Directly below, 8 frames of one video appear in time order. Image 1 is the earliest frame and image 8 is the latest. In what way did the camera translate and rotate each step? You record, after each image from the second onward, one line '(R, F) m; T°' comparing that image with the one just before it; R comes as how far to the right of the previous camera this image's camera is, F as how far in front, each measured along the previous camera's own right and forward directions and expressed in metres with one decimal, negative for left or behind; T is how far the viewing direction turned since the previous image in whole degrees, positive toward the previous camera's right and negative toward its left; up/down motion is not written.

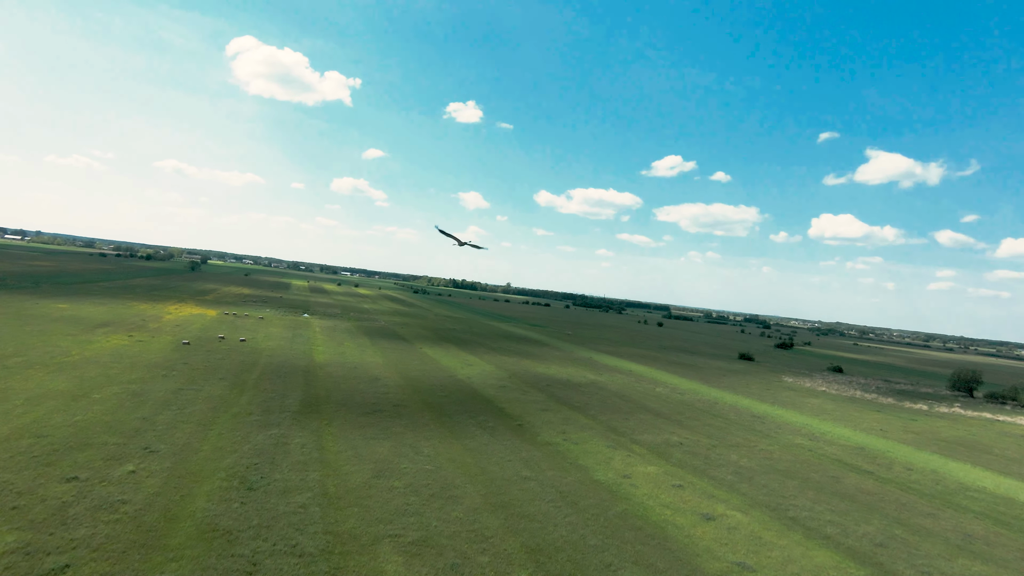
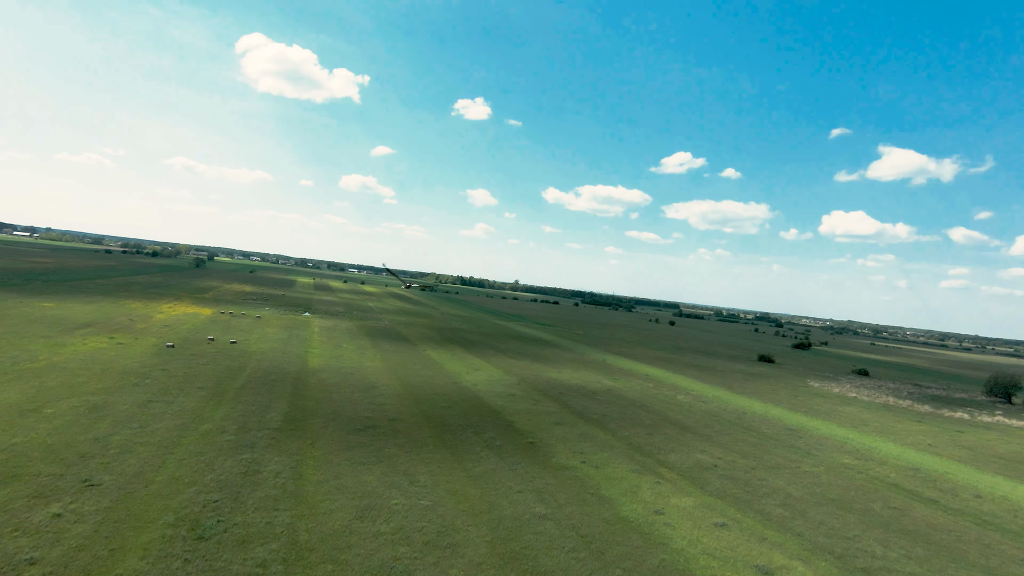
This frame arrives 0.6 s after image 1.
(-0.1, +2.2) m; -1°
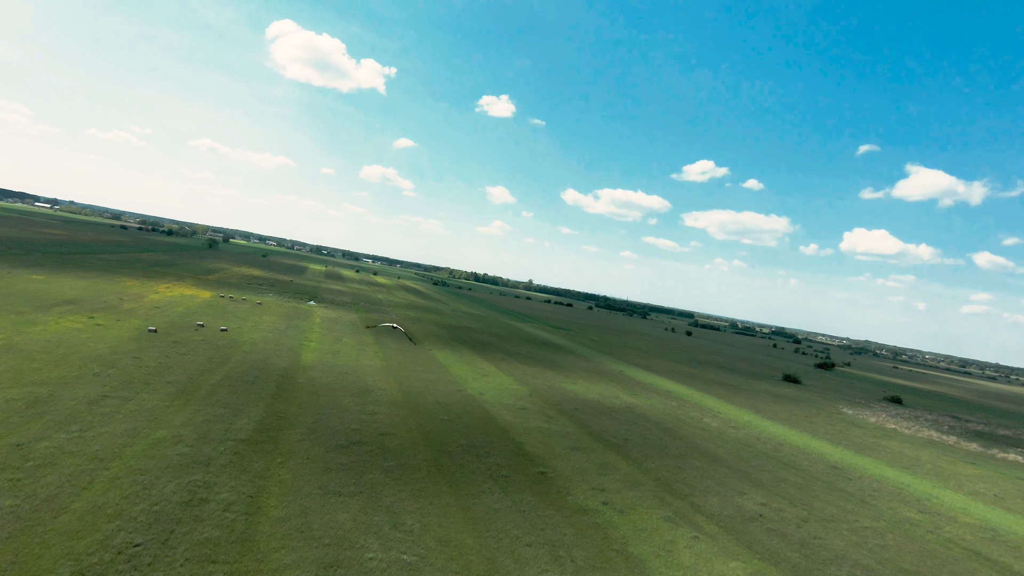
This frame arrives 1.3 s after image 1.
(-0.1, +2.5) m; -1°
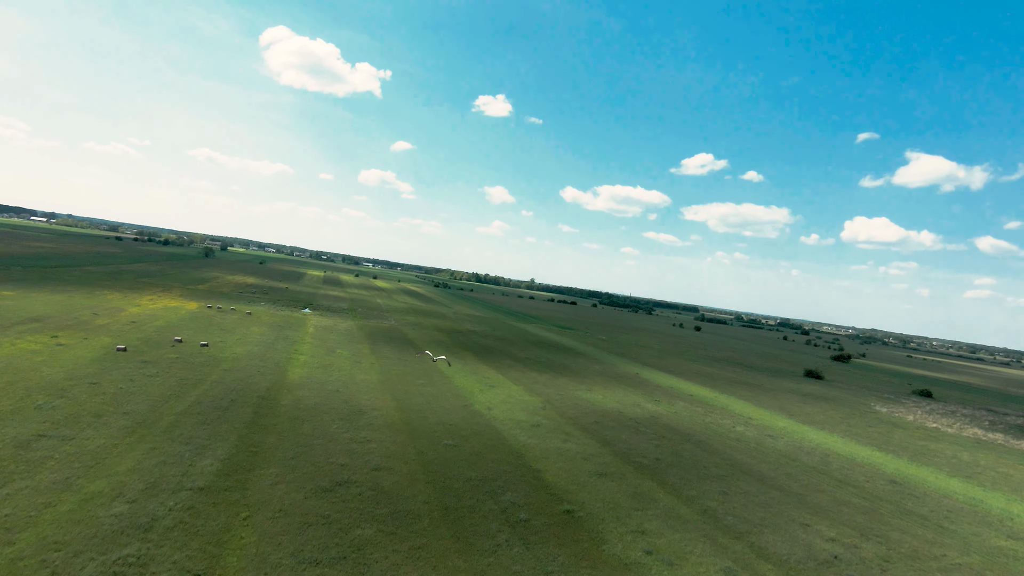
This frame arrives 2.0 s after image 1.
(-0.2, +2.4) m; 0°
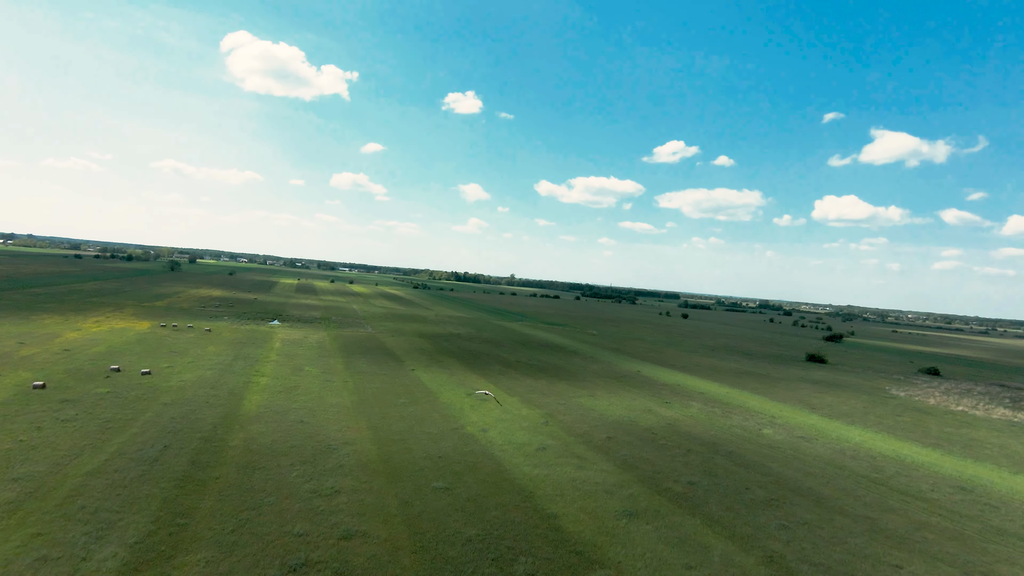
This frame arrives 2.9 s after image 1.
(-0.3, +3.0) m; +2°
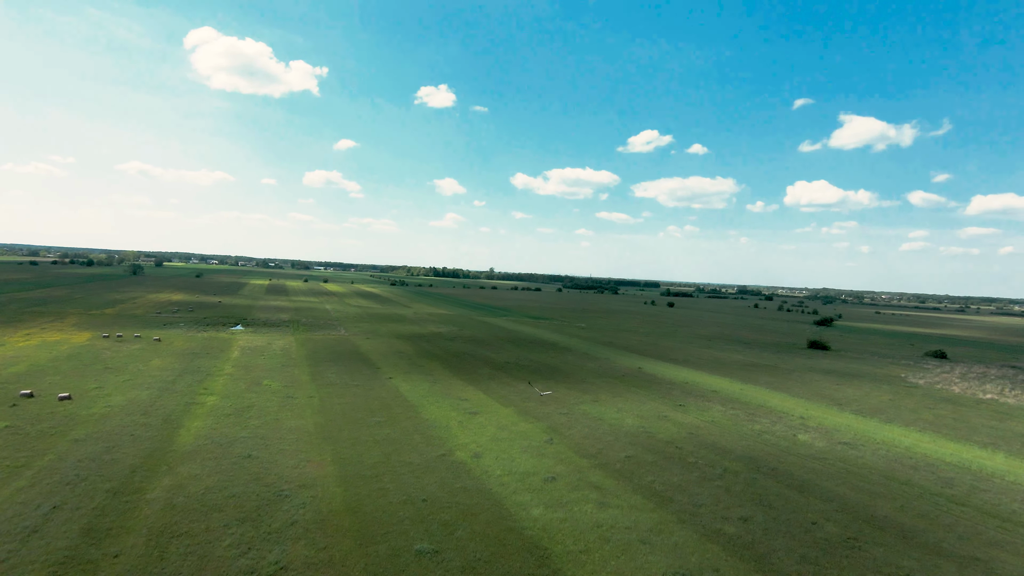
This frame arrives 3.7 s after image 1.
(-0.3, +3.1) m; +2°
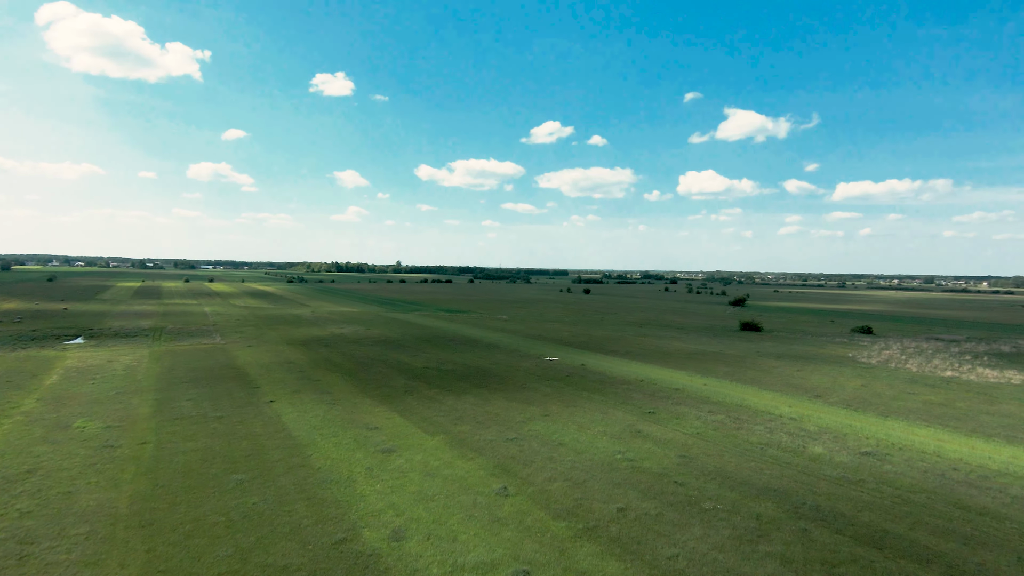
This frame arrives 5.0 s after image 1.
(-0.4, +5.0) m; +9°
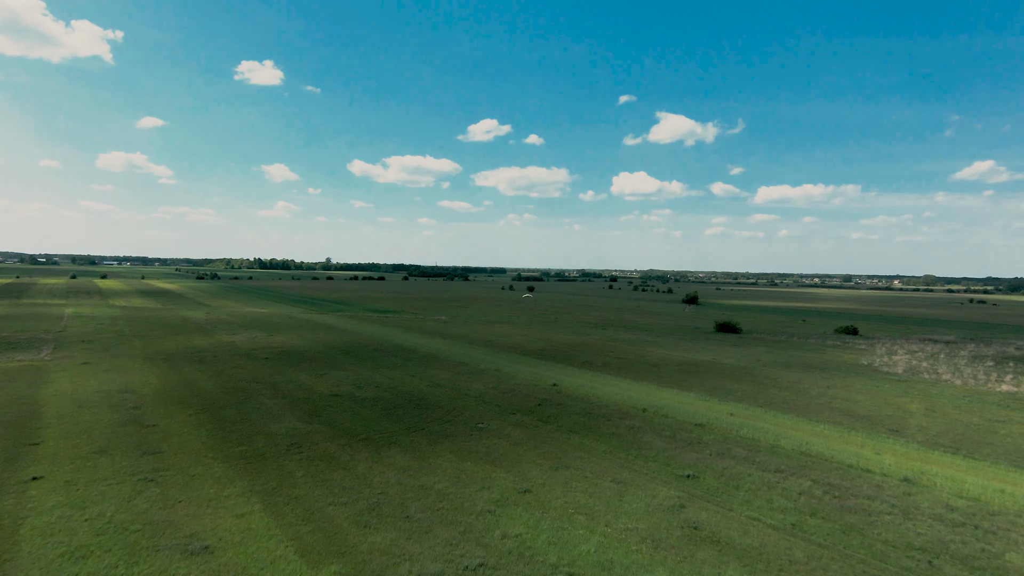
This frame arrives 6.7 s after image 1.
(-0.3, +6.8) m; +6°
